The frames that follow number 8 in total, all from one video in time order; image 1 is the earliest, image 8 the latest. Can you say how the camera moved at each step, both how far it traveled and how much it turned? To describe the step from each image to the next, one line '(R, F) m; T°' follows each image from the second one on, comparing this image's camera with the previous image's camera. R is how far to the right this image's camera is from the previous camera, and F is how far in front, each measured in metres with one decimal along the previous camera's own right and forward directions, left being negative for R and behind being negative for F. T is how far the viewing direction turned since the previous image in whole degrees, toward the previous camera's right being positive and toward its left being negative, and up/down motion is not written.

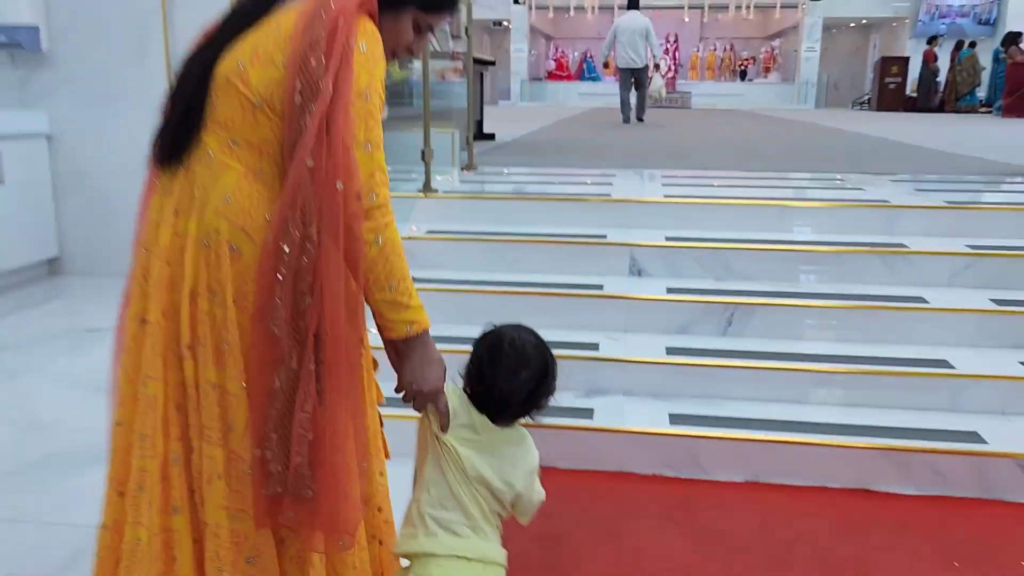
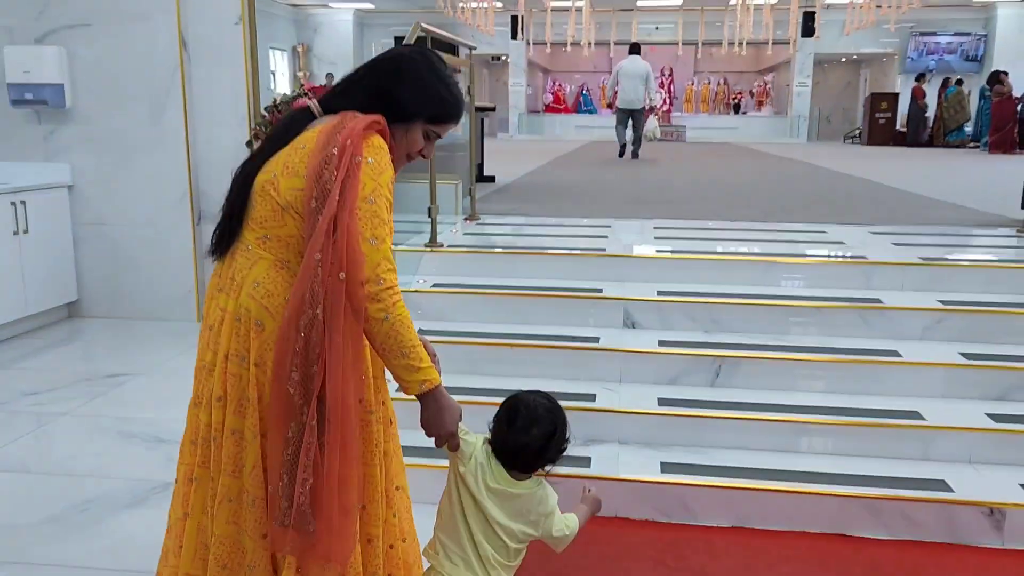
(0.0, -0.2) m; 0°
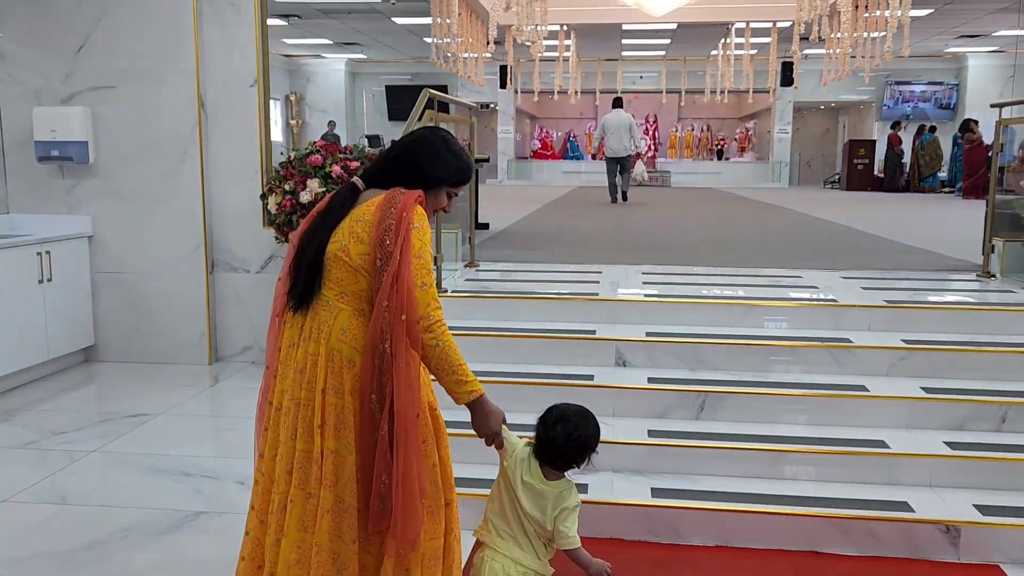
(-0.1, -0.3) m; +1°
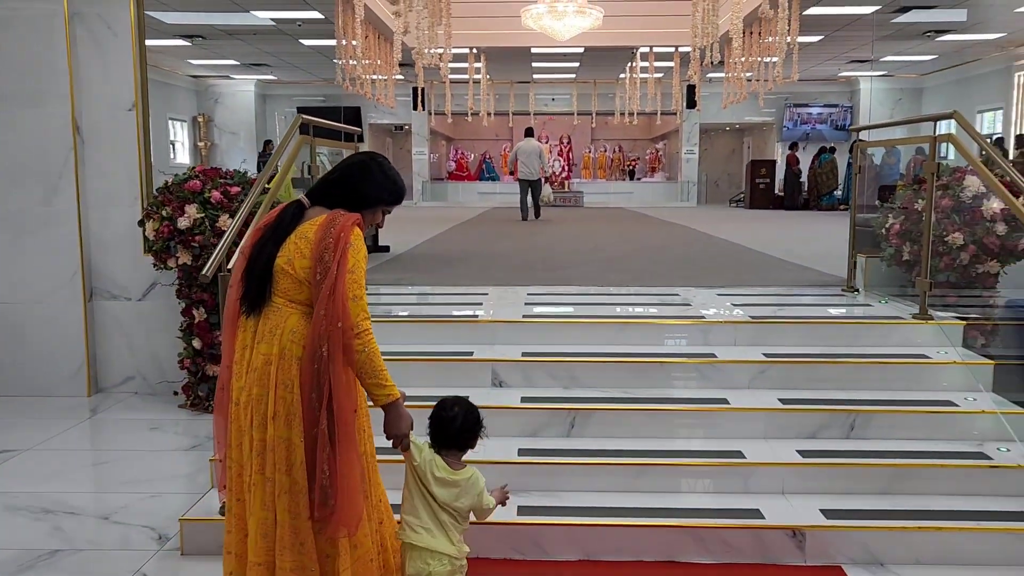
(+0.2, -0.1) m; +5°
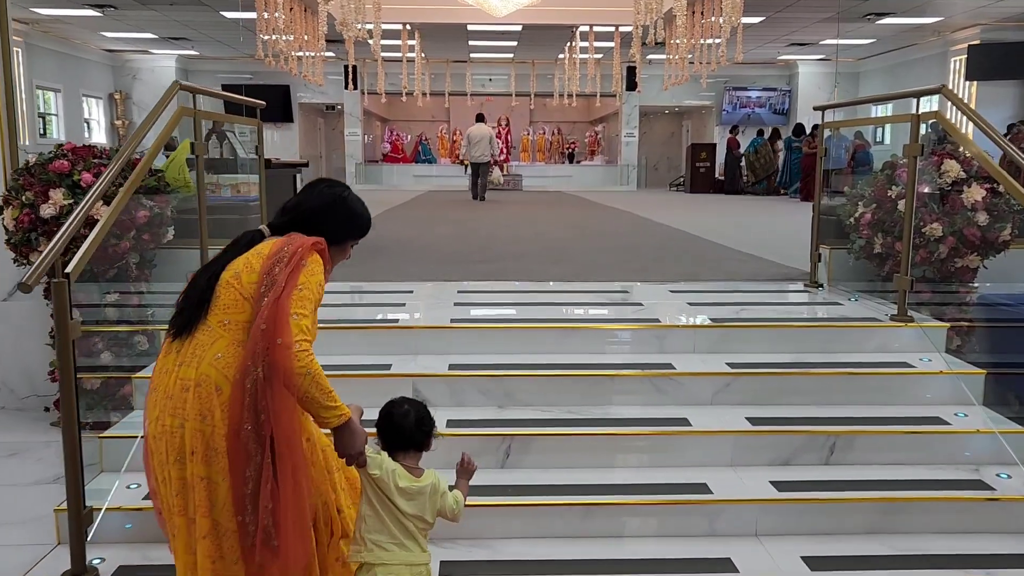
(+0.1, +0.6) m; +4°
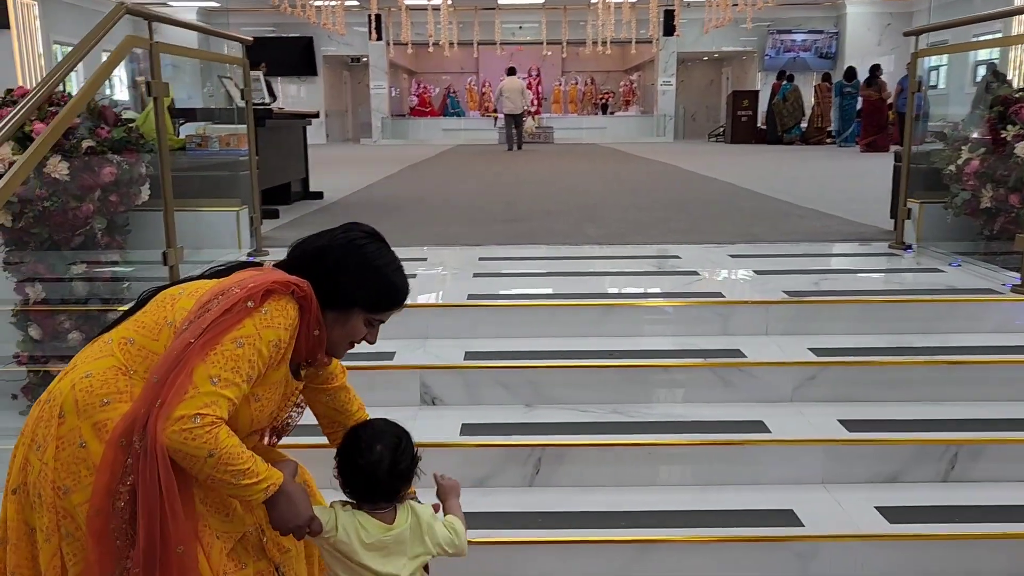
(0.0, +0.6) m; -2°
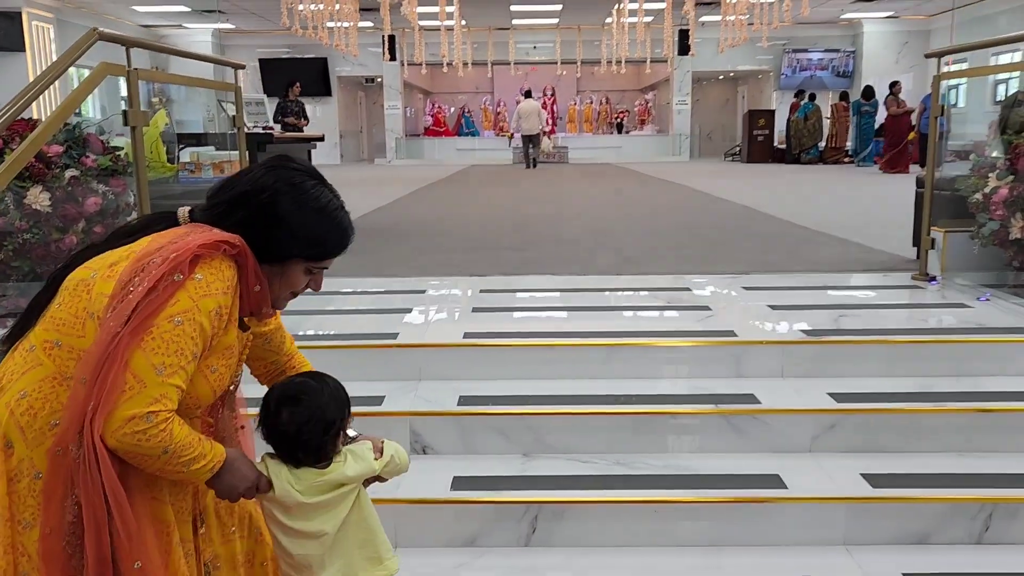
(+0.1, +0.2) m; -1°
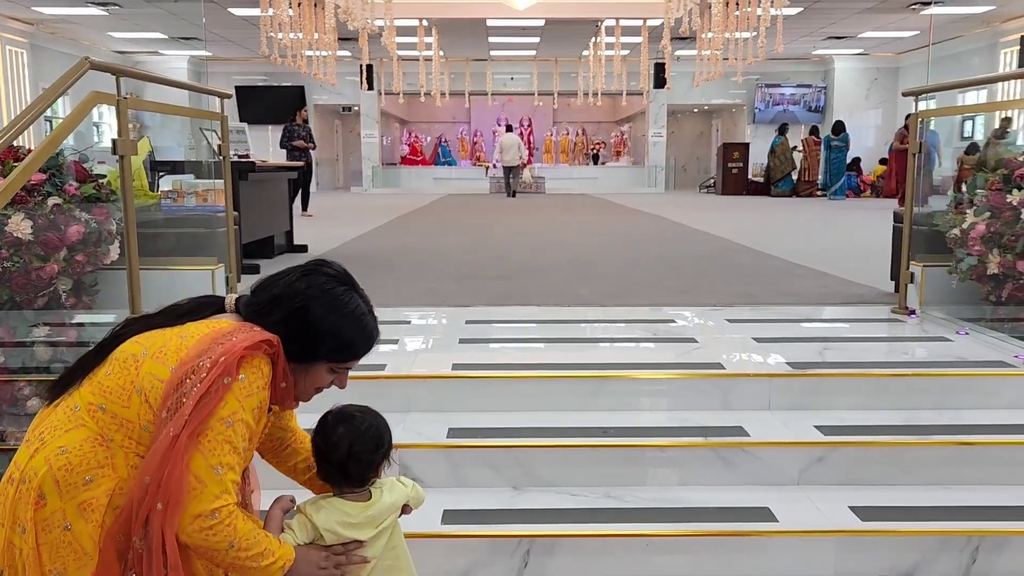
(0.0, 0.0) m; +2°
